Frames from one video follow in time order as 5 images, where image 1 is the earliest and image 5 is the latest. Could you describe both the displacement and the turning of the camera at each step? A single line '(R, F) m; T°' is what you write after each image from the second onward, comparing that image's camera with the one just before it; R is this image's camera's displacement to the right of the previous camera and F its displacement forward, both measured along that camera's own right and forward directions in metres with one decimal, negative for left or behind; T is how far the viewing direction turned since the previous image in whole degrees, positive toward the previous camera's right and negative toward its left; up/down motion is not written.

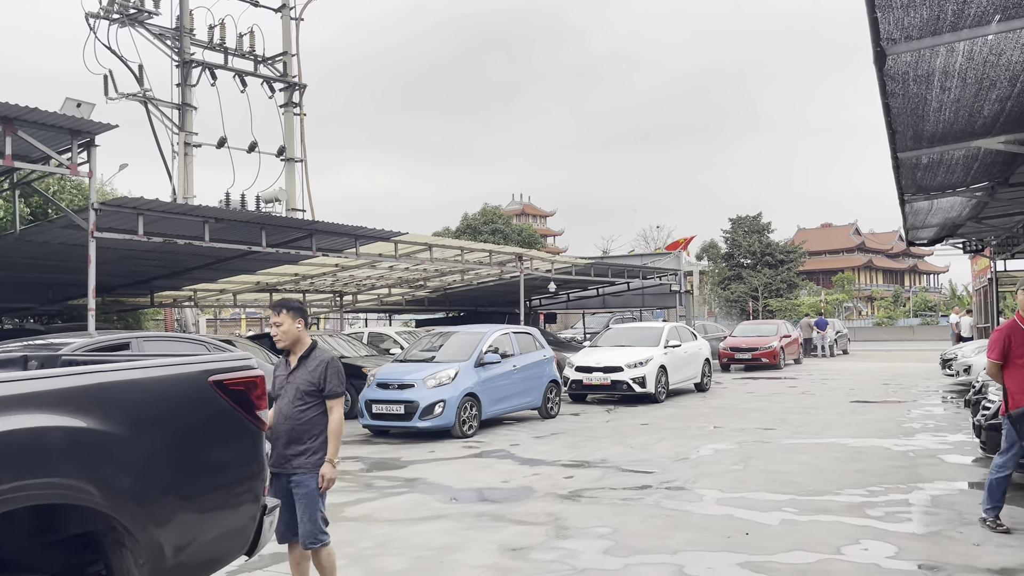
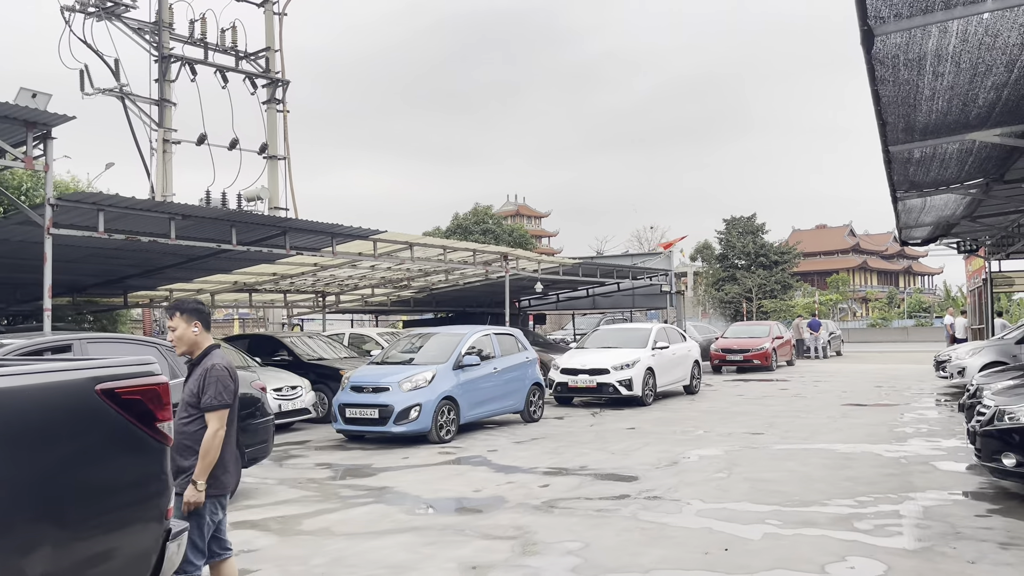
(+0.2, +0.4) m; 0°
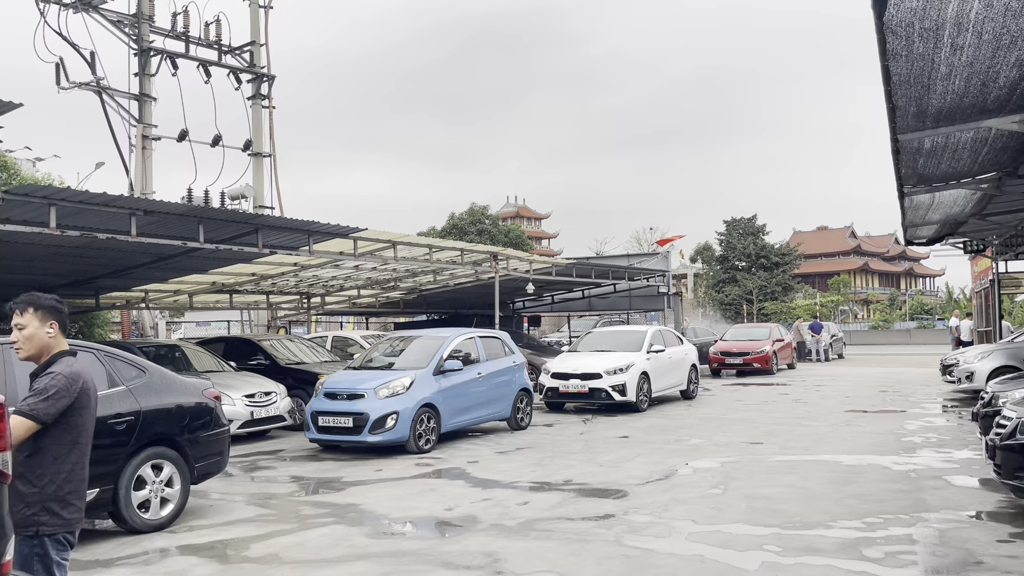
(+0.2, +0.6) m; 0°
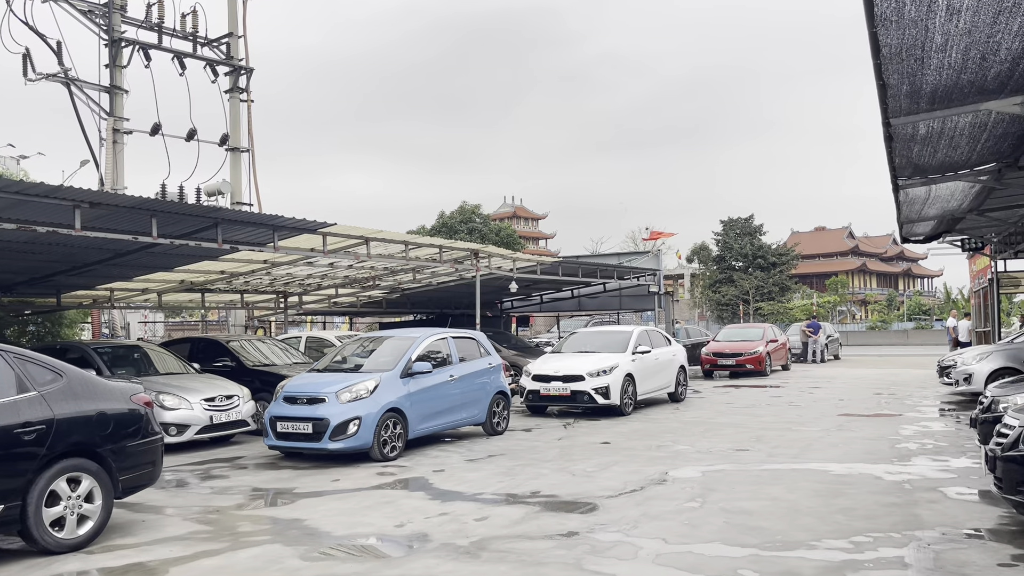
(+0.3, +0.6) m; 0°
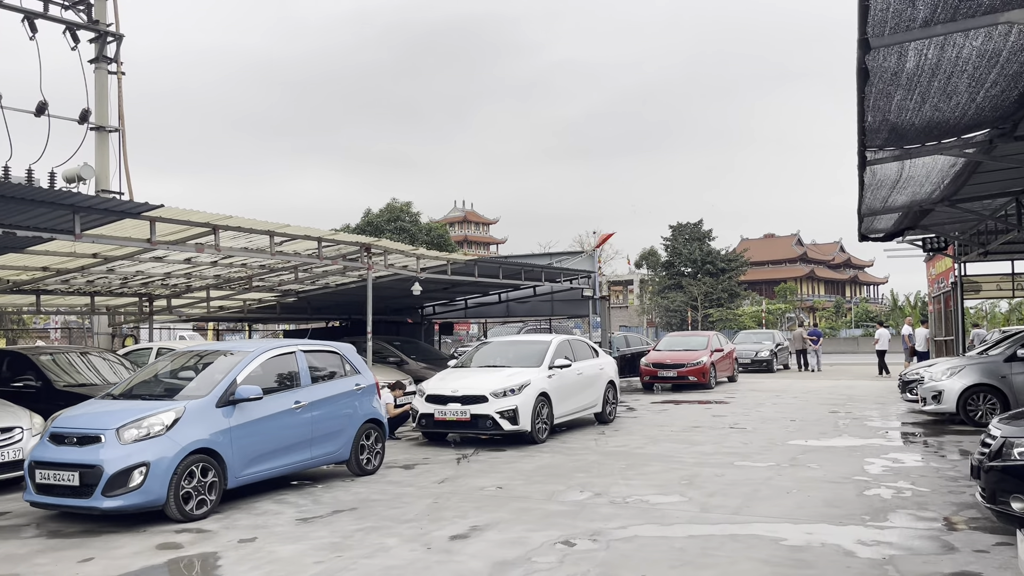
(+0.9, +2.3) m; +3°
